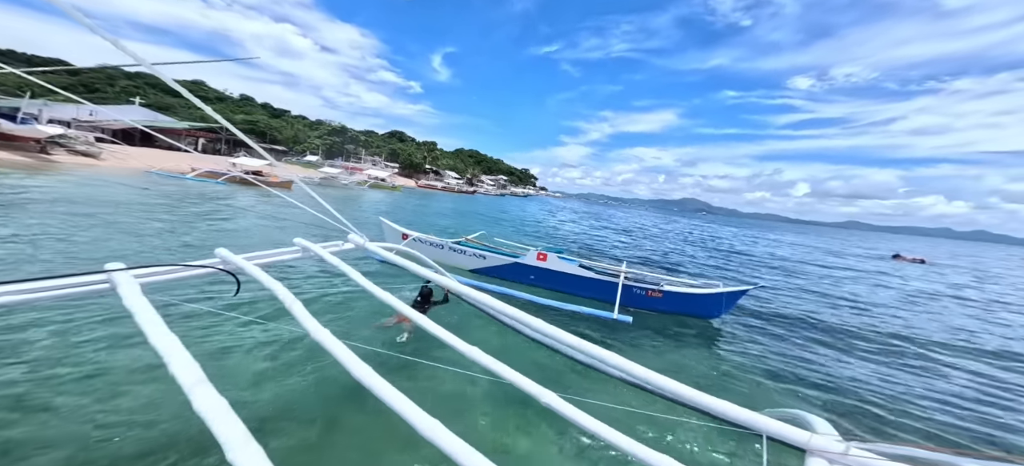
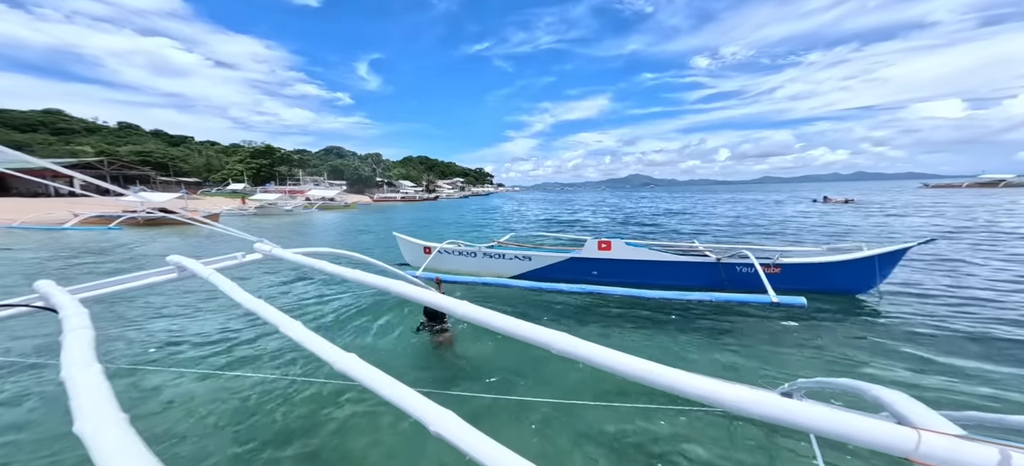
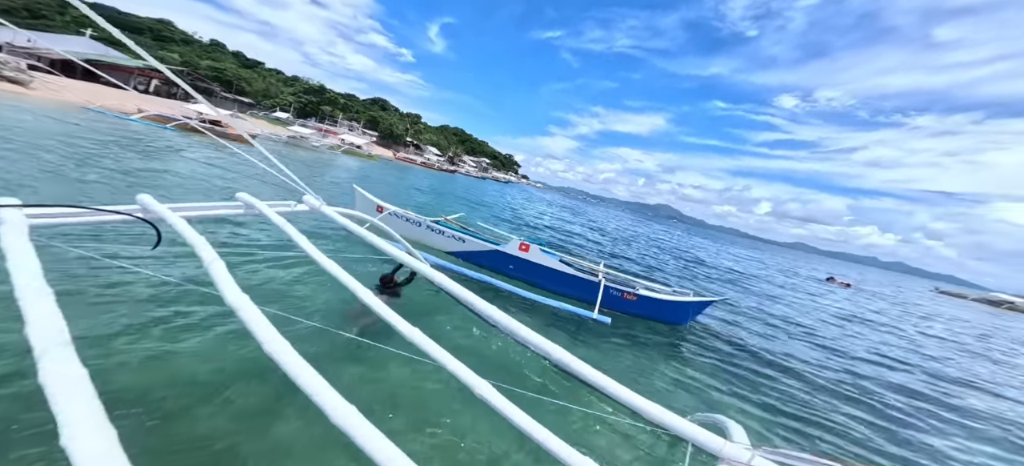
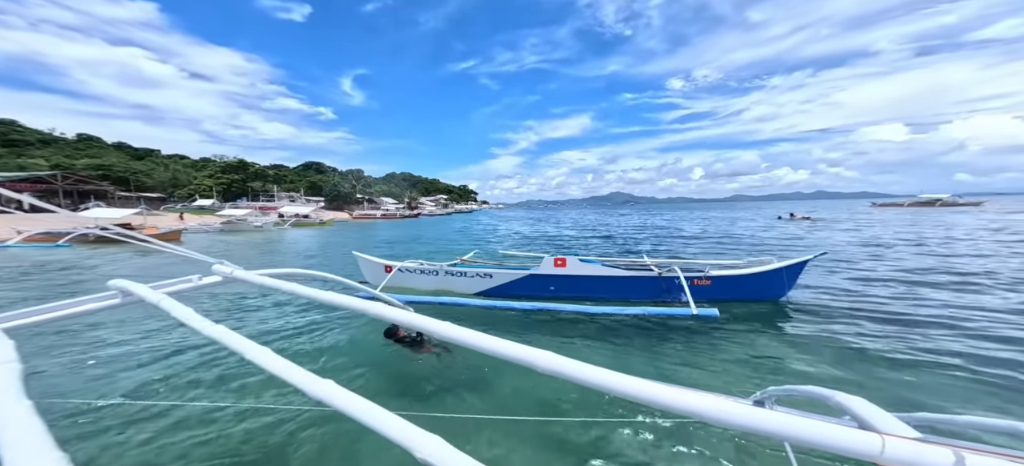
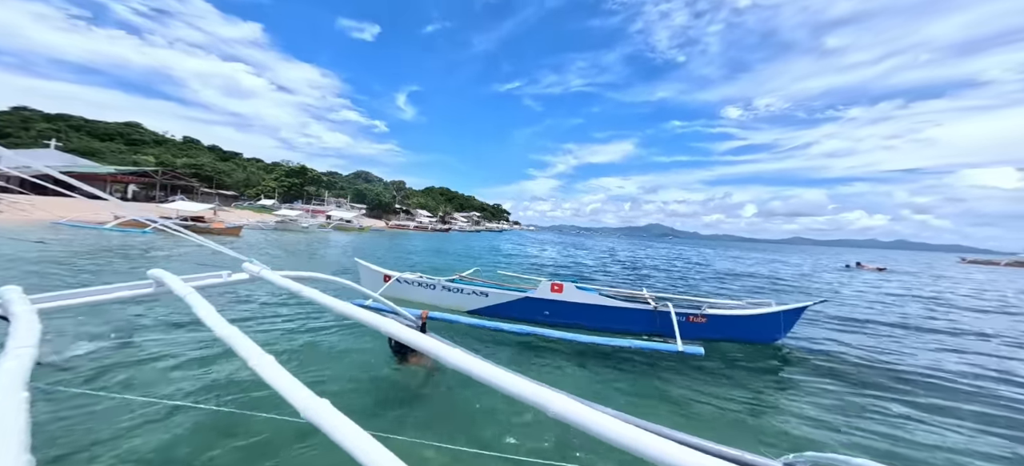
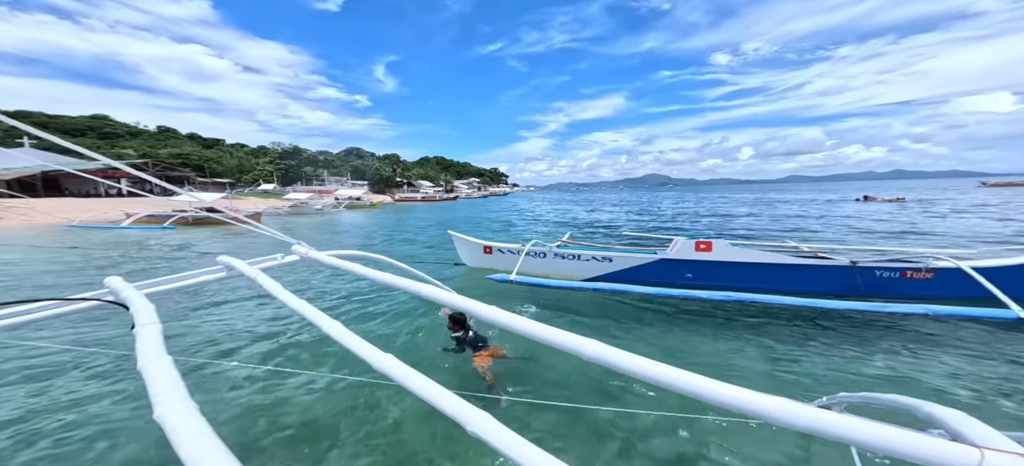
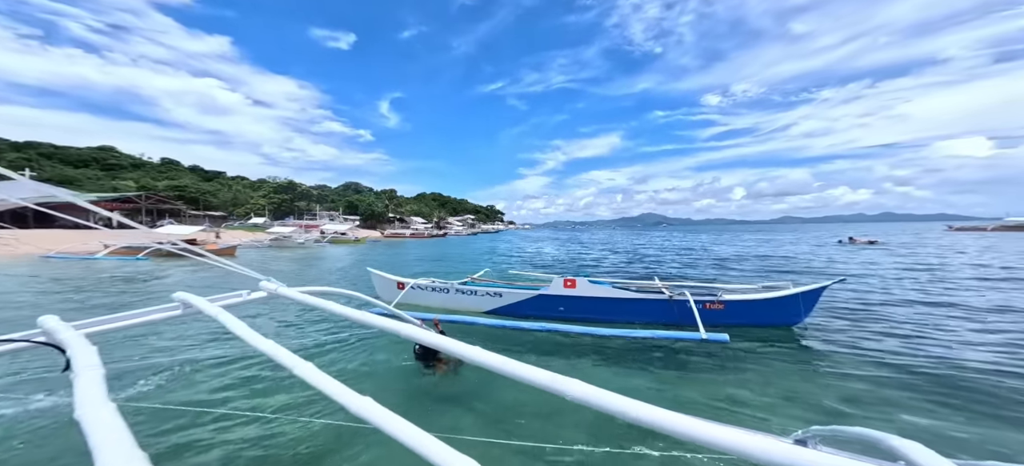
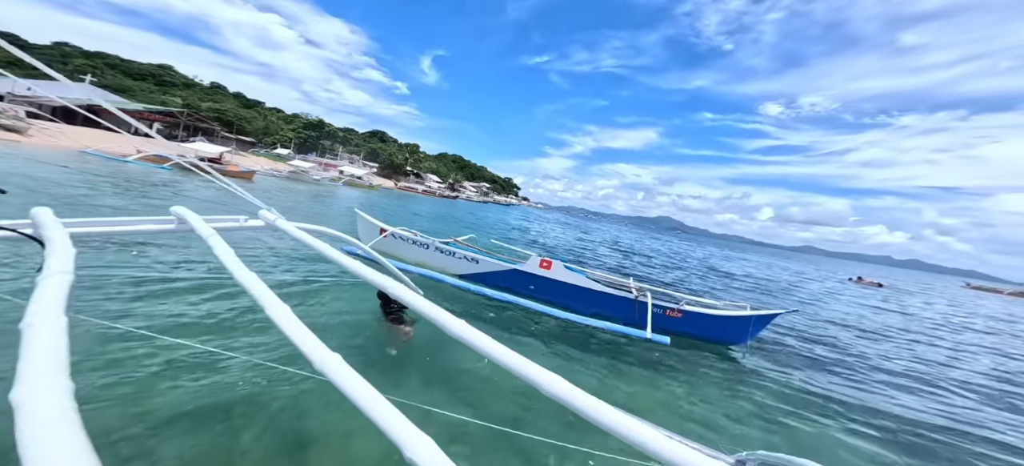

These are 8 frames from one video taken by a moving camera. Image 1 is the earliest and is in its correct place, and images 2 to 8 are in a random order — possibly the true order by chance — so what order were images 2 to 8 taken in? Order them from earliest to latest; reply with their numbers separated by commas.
3, 8, 5, 7, 4, 2, 6
